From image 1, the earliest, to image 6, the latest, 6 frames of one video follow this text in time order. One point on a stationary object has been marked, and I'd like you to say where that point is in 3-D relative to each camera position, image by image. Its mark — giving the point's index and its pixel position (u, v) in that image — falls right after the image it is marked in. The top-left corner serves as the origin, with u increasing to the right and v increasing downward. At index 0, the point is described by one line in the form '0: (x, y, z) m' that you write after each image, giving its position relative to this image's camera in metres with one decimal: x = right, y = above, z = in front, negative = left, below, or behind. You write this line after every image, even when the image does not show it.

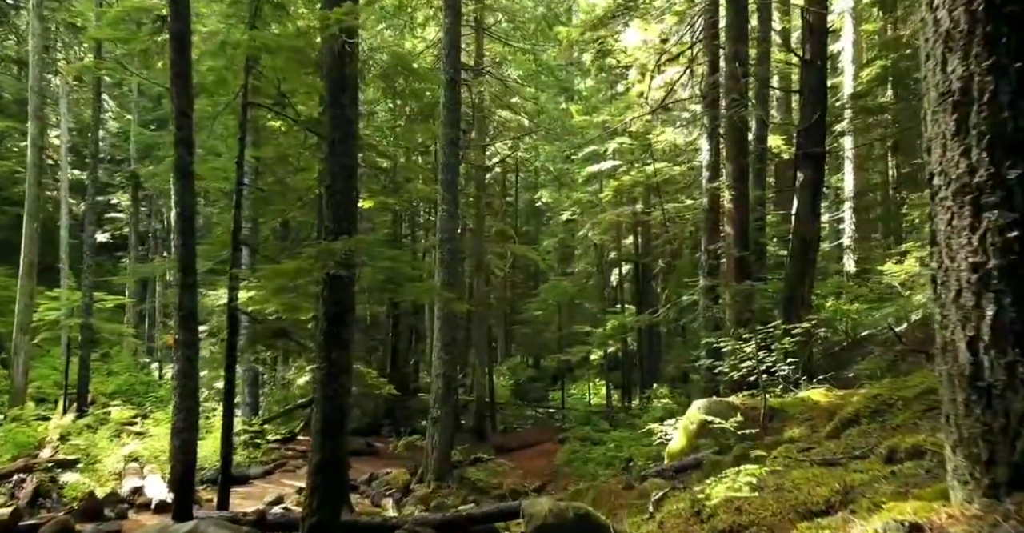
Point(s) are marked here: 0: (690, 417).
0: (+2.1, -1.8, +10.5) m
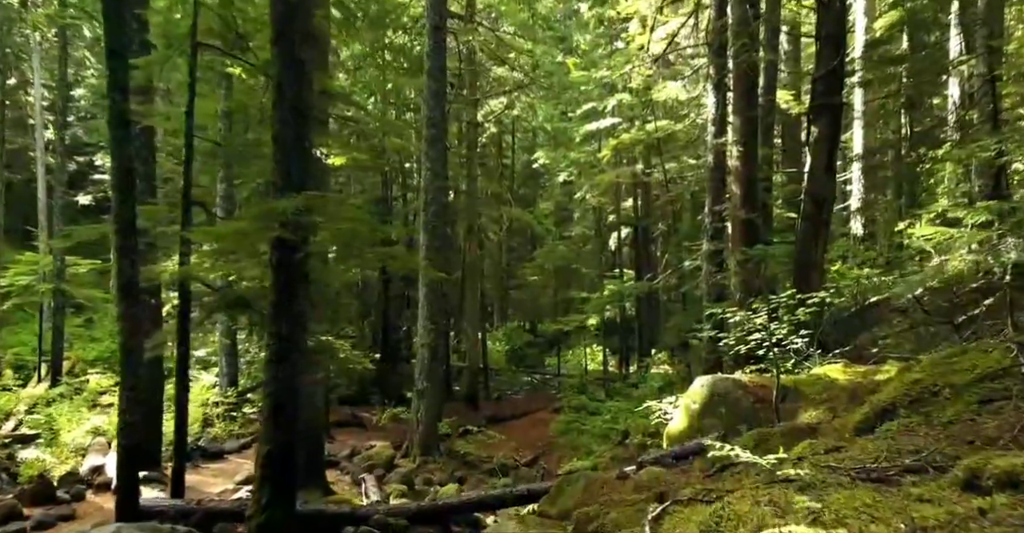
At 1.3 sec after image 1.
0: (+1.9, -1.4, +9.5) m
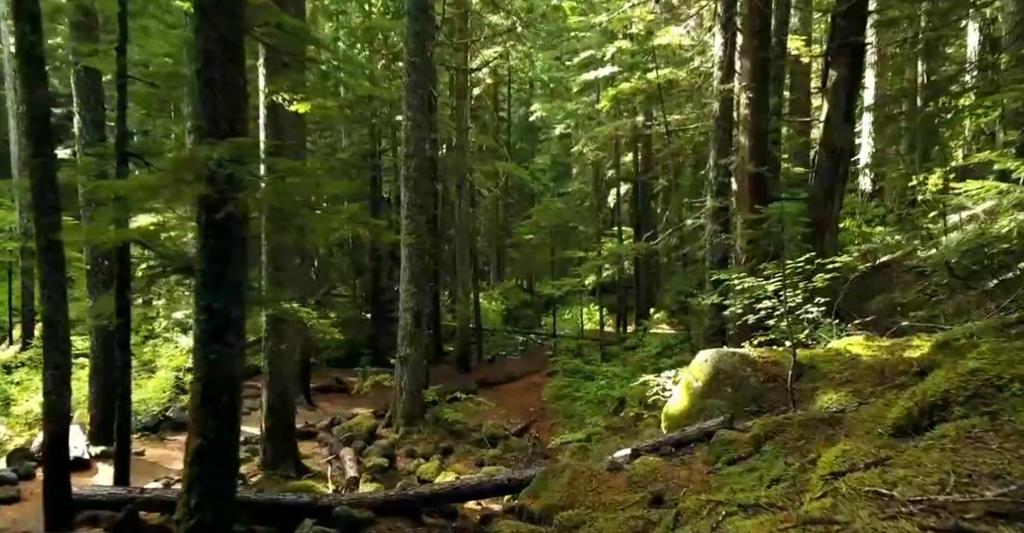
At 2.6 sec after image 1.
0: (+1.7, -1.0, +8.4) m
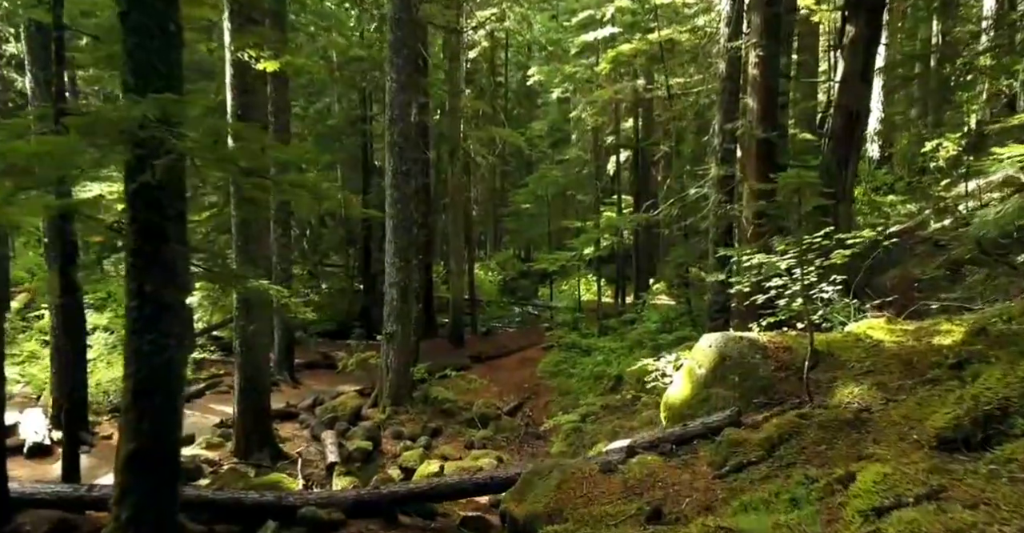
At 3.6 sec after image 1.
0: (+1.6, -0.8, +7.6) m
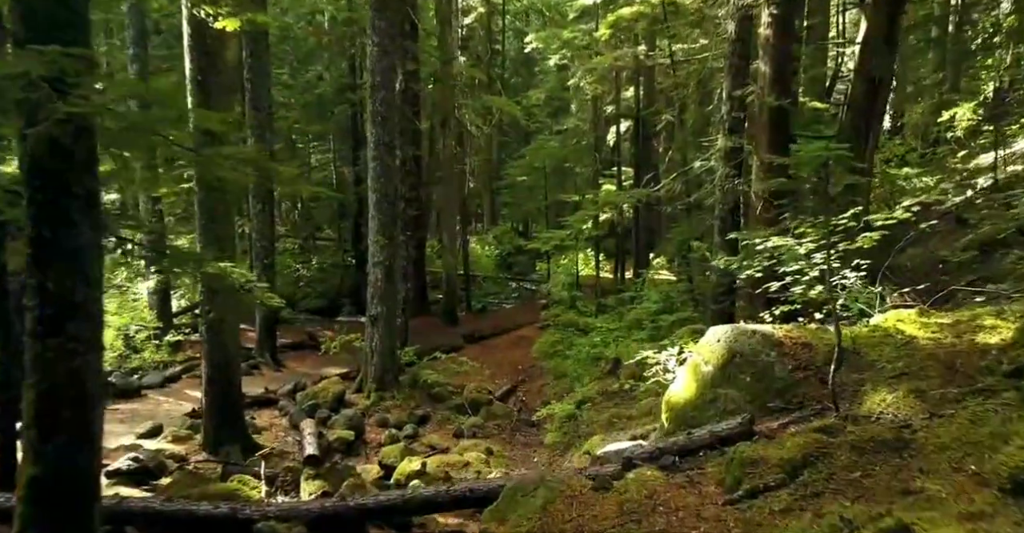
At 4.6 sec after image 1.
0: (+1.5, -0.7, +6.8) m
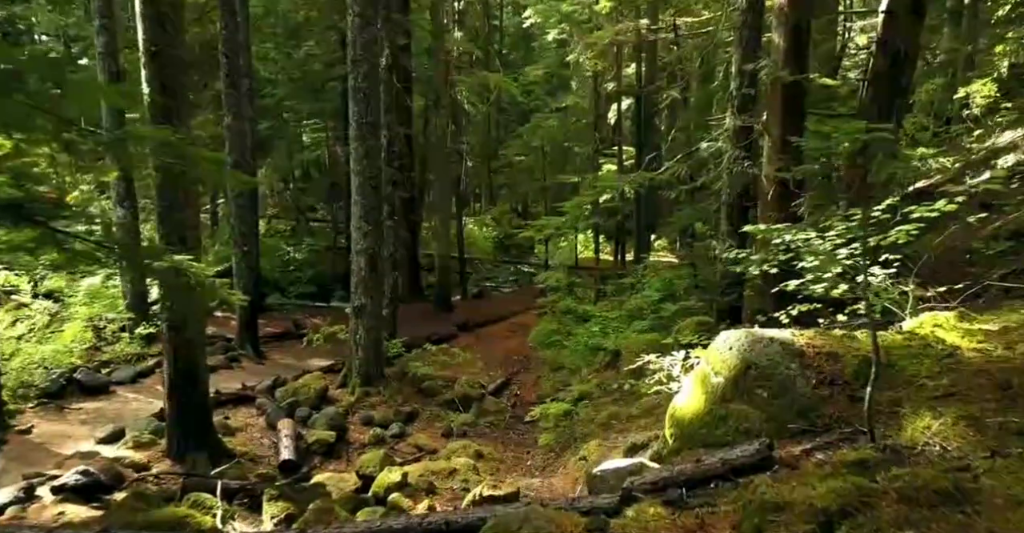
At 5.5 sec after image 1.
0: (+1.3, -0.7, +6.0) m
